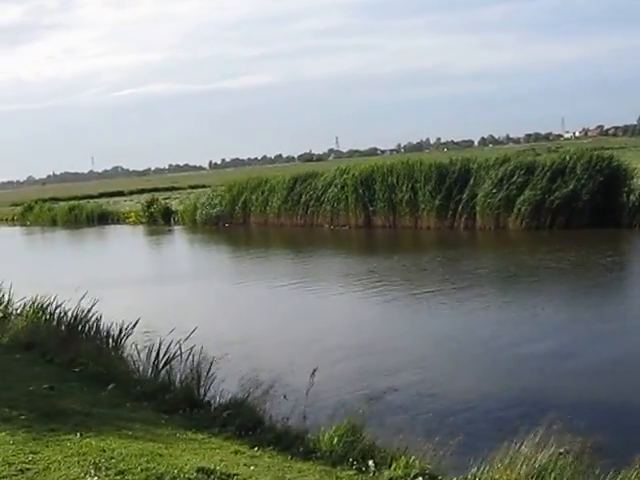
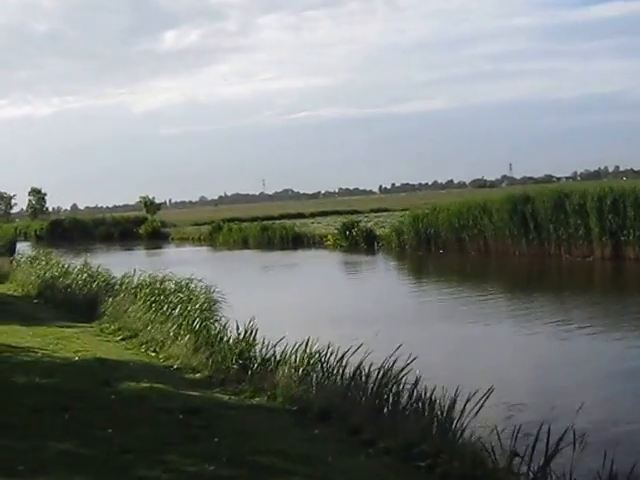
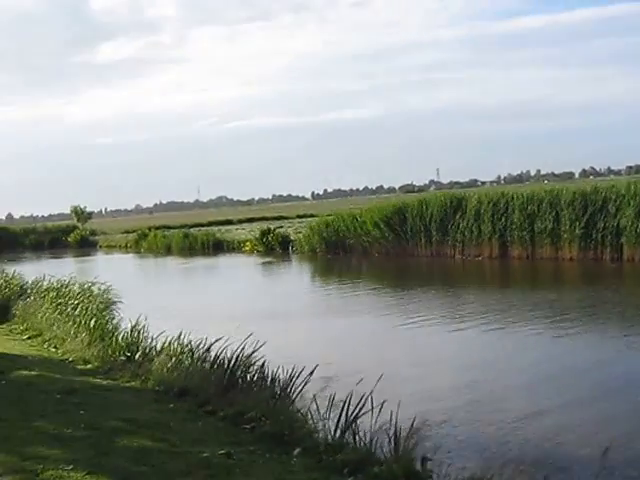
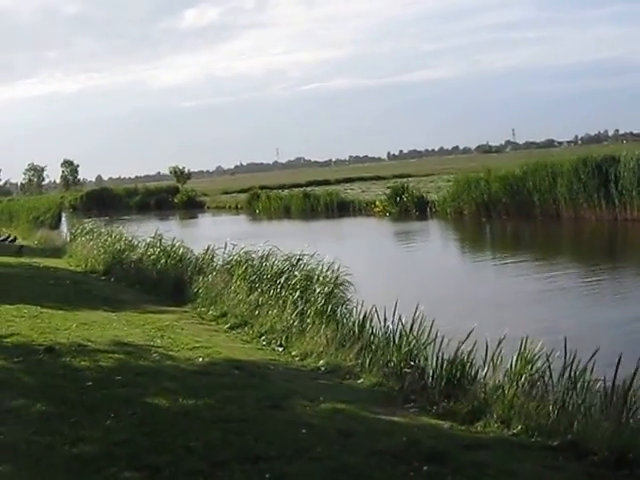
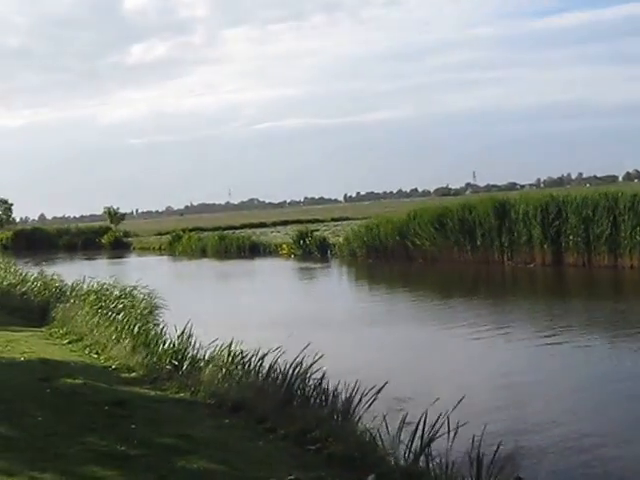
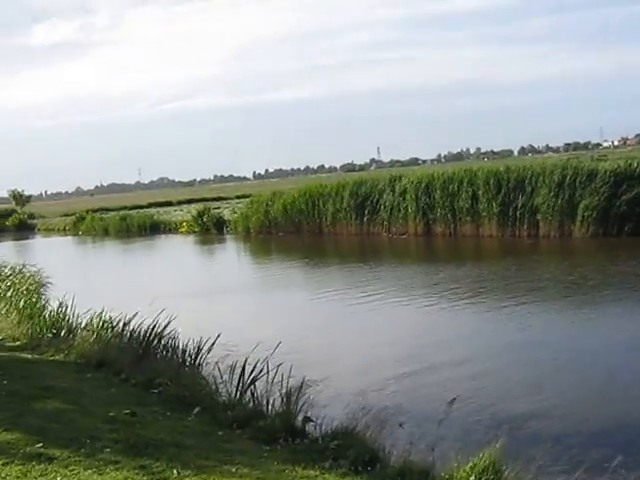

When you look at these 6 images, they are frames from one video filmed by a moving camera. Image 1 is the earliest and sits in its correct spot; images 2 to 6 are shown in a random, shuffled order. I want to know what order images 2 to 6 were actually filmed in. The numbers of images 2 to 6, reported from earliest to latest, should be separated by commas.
6, 3, 5, 2, 4
